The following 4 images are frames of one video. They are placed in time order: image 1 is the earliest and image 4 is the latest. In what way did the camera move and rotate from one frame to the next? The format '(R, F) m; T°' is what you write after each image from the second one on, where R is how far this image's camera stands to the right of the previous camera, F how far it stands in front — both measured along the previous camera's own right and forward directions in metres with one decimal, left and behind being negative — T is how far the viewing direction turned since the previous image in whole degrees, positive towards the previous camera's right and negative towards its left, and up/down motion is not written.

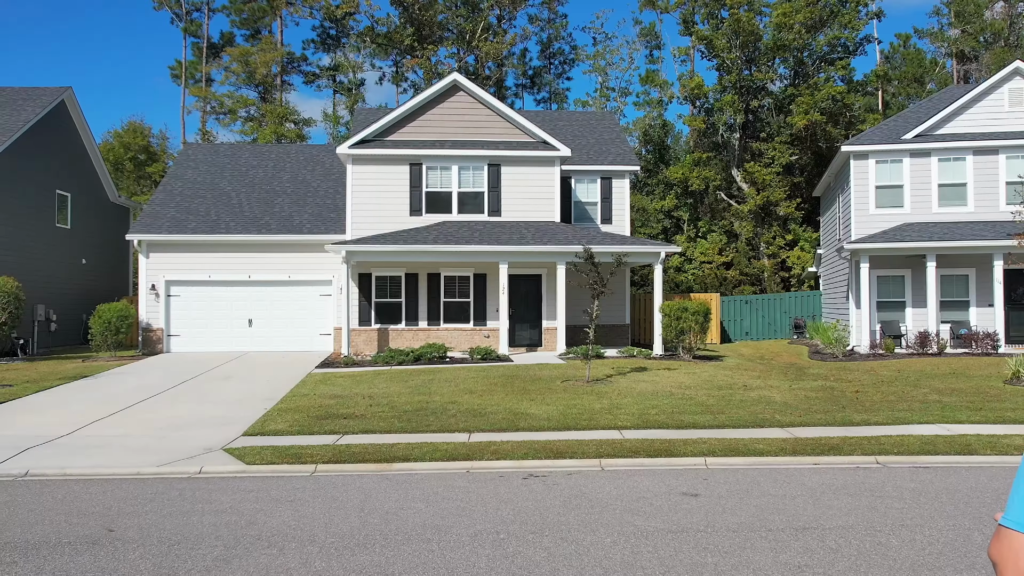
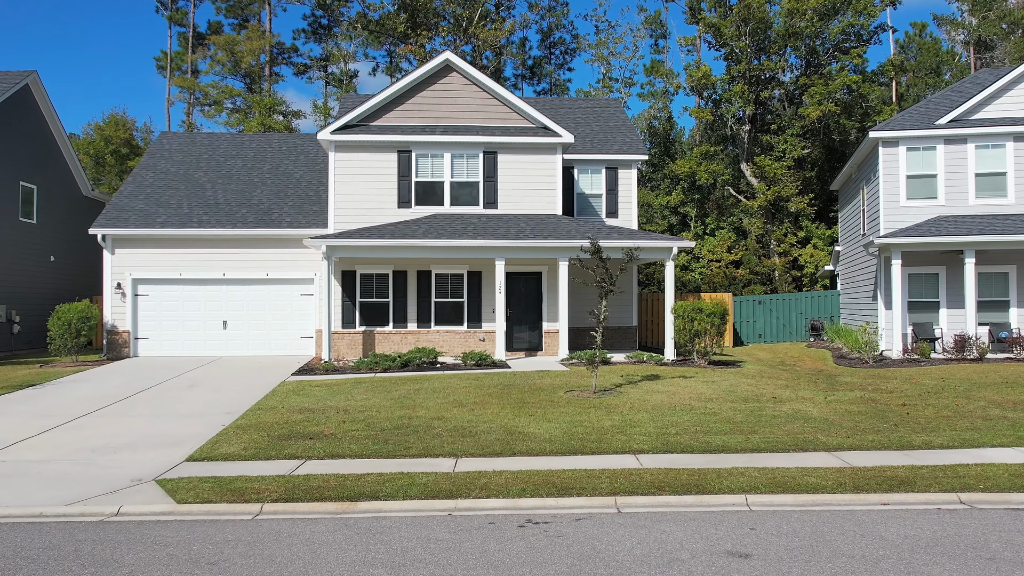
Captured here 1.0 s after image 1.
(0.0, +1.8) m; 0°
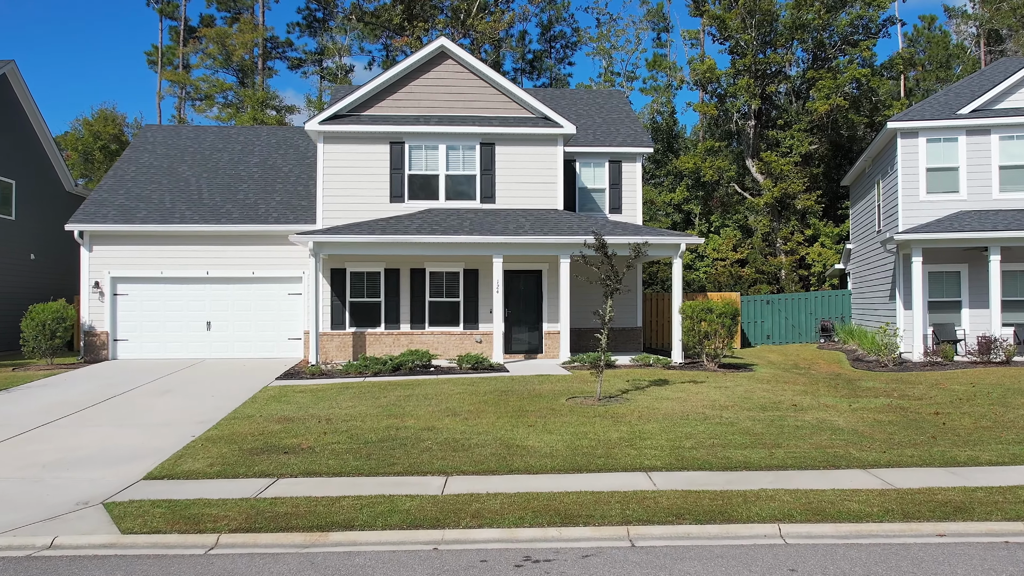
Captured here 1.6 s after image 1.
(0.0, +1.0) m; 0°
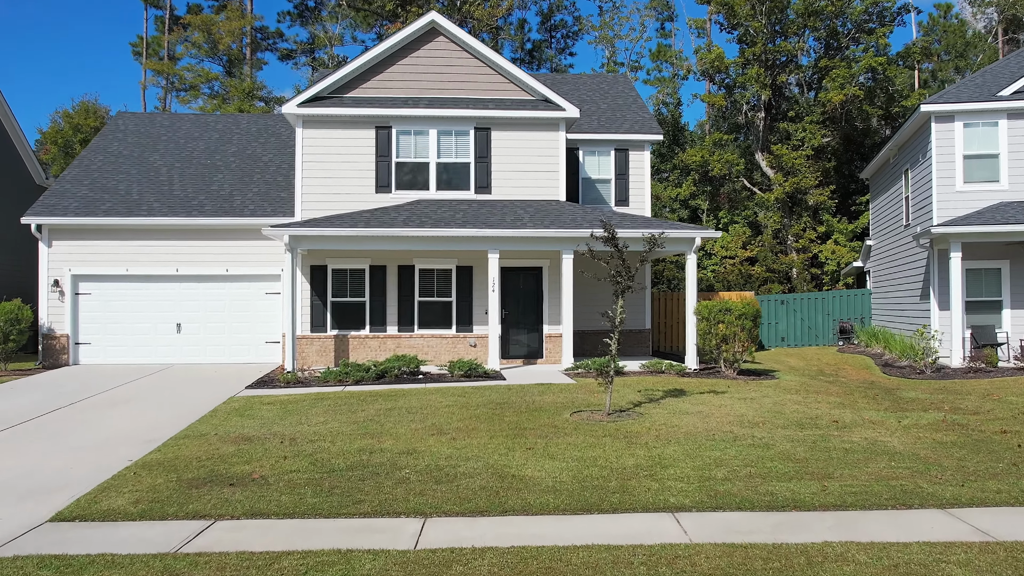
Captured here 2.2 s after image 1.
(0.0, +1.6) m; 0°
